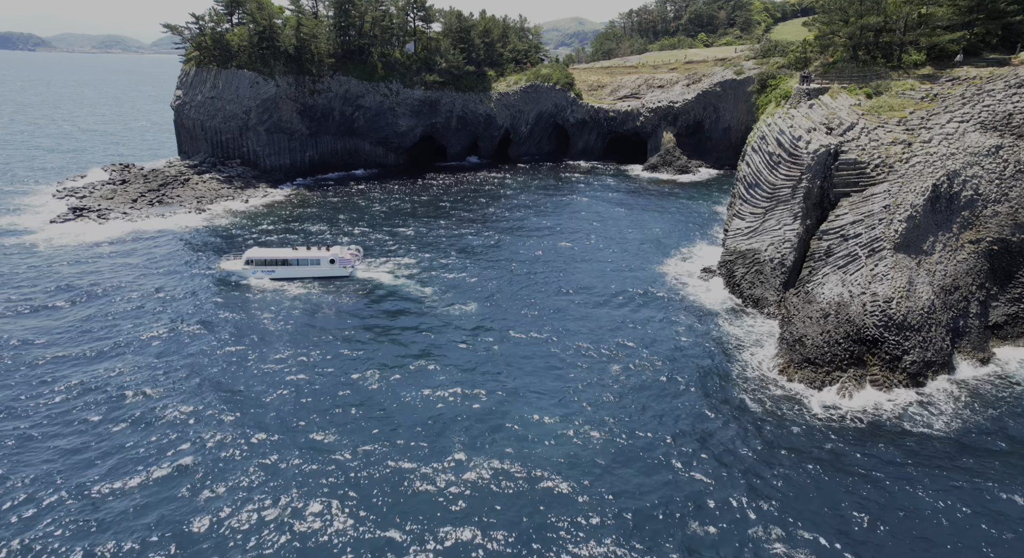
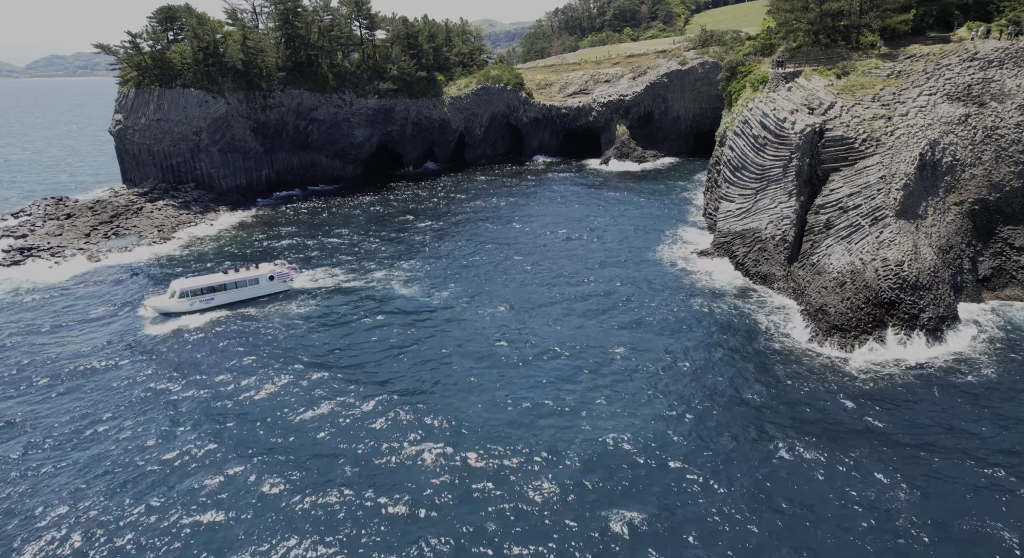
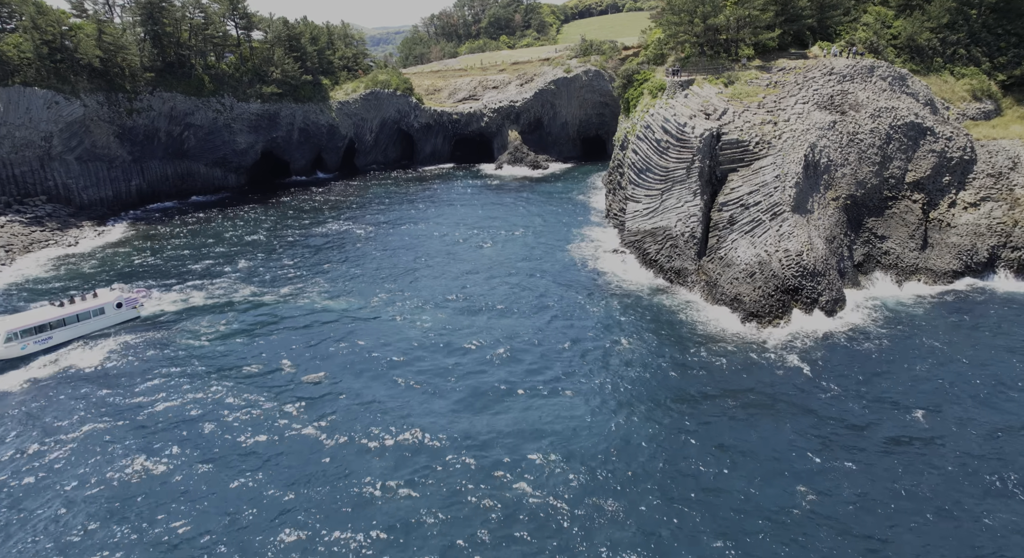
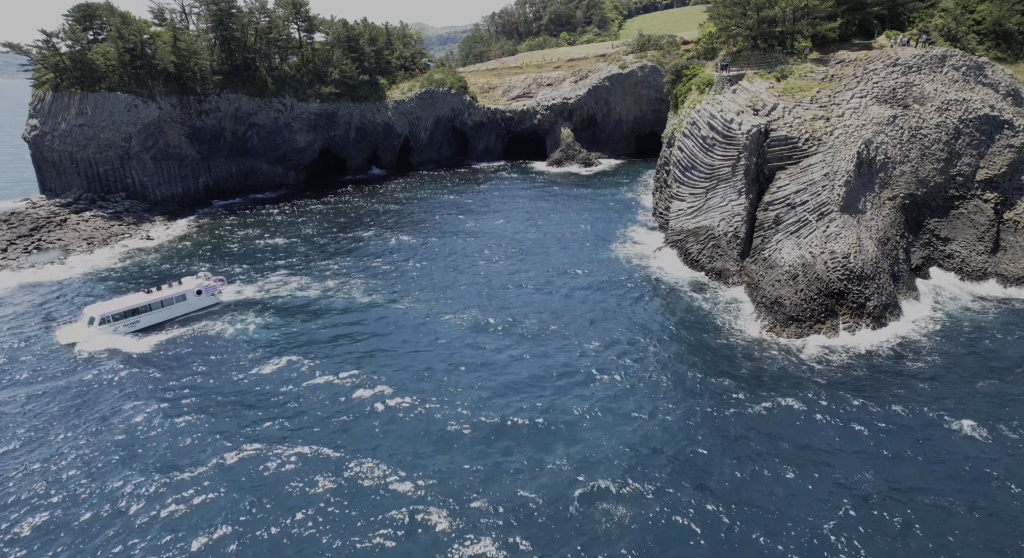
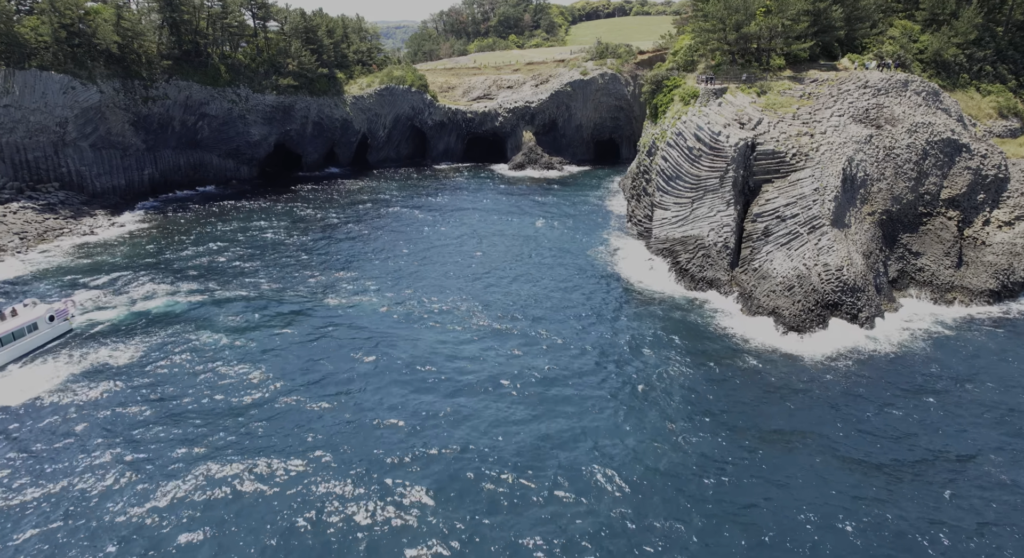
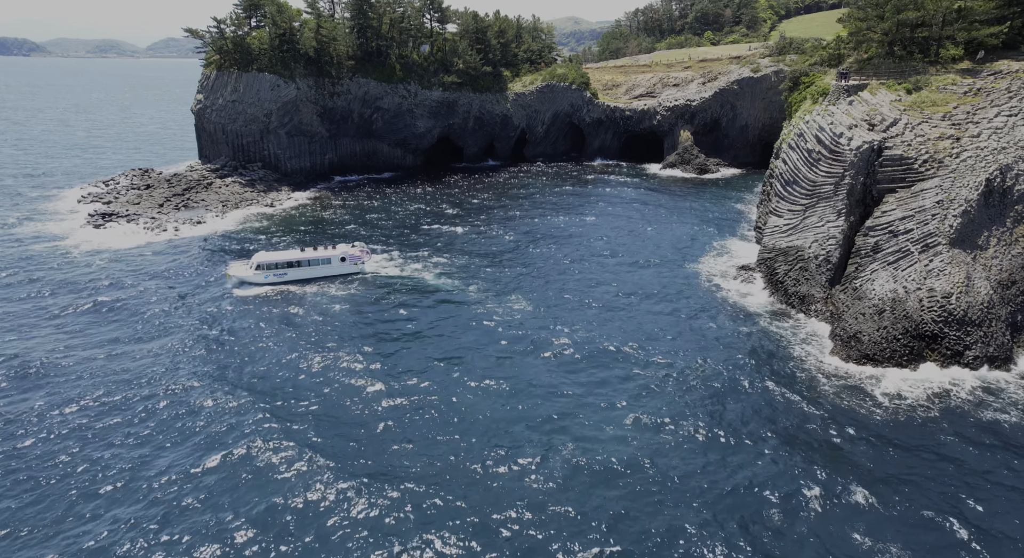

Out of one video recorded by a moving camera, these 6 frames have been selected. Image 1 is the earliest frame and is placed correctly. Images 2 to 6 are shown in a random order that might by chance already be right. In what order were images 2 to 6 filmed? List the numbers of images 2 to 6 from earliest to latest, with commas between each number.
6, 2, 4, 3, 5
